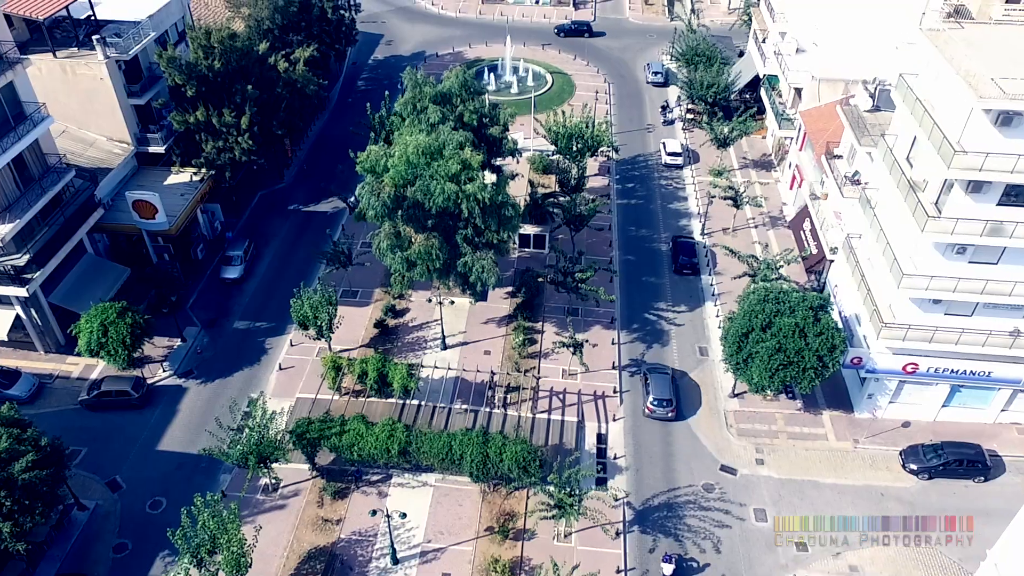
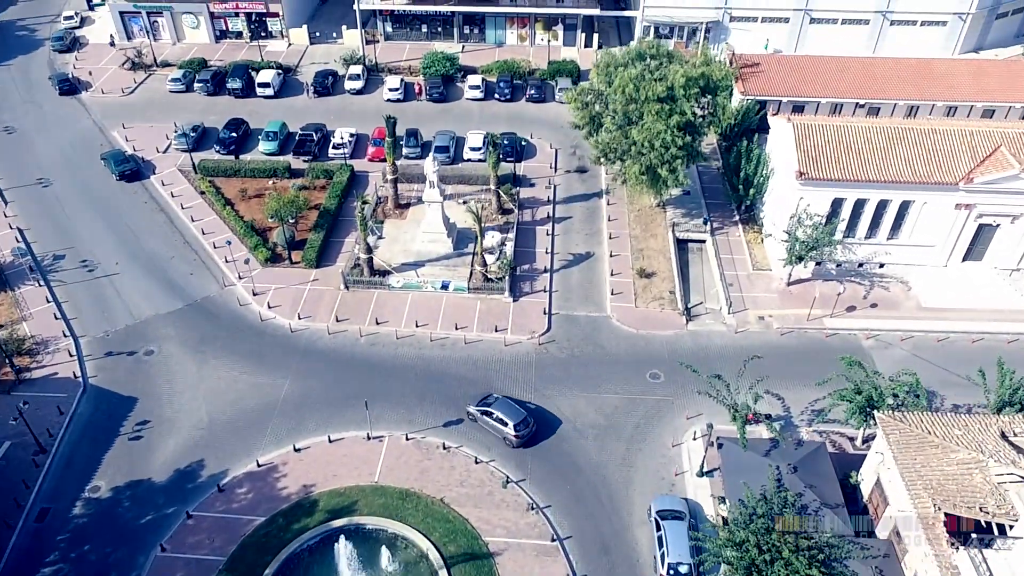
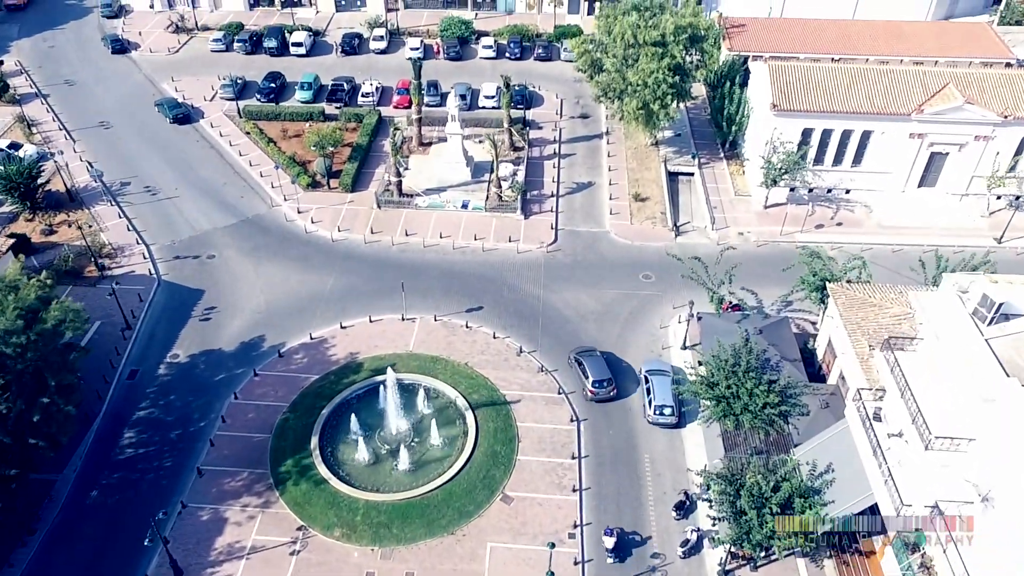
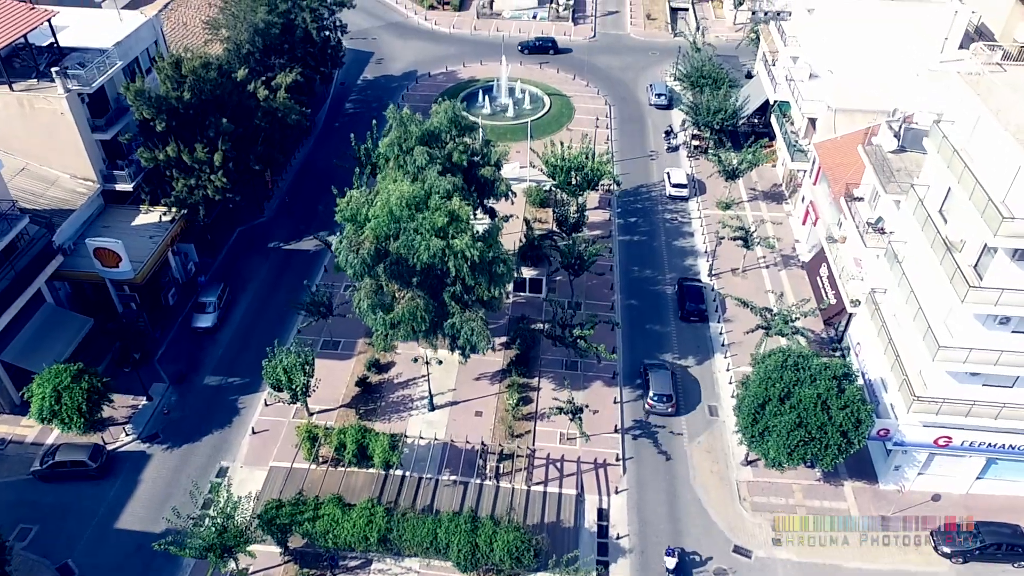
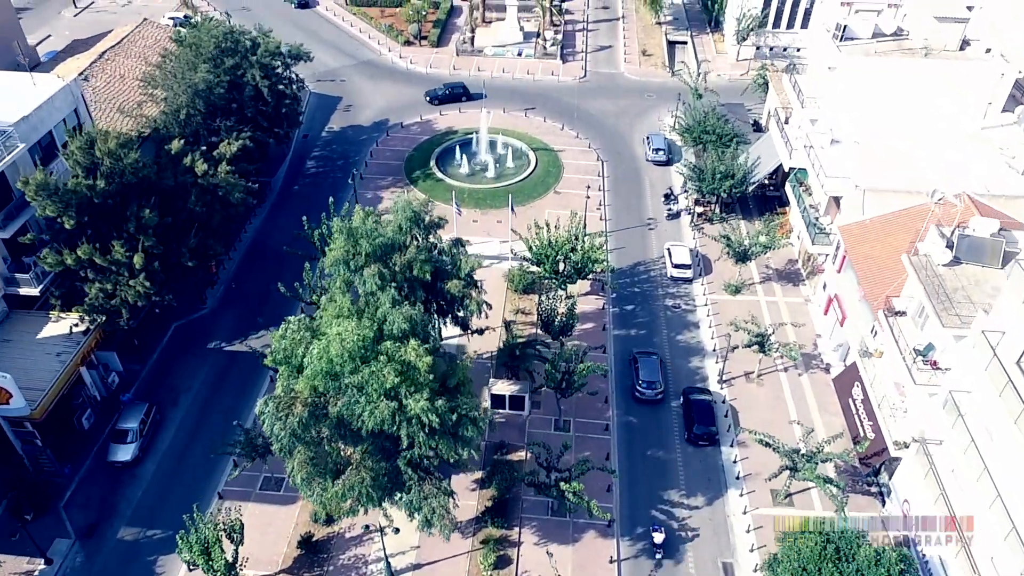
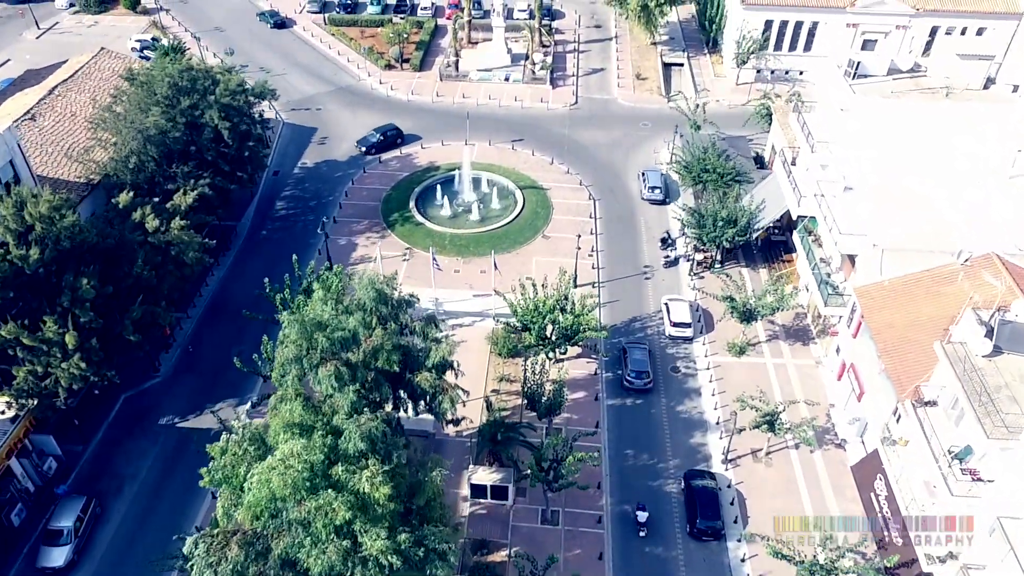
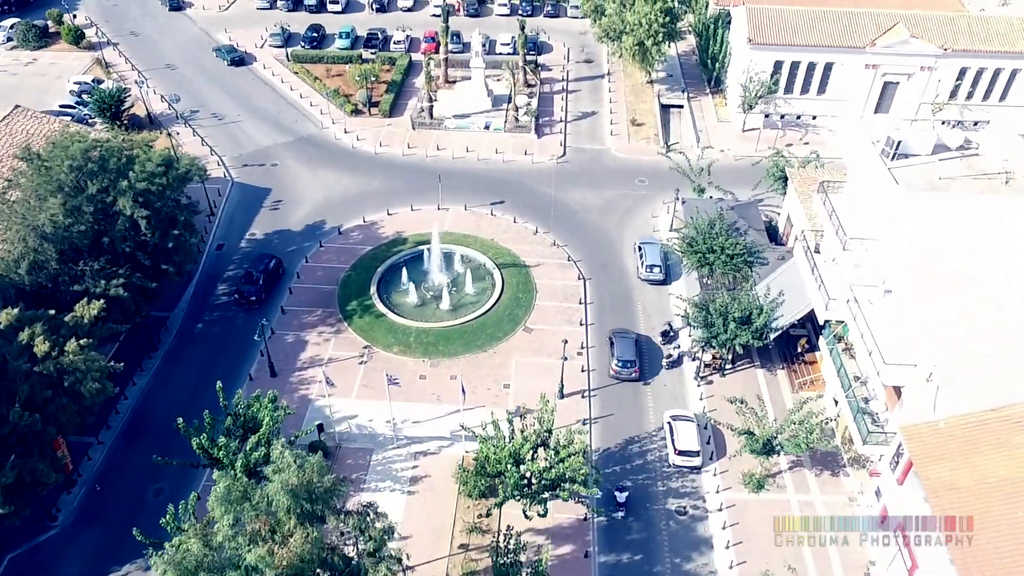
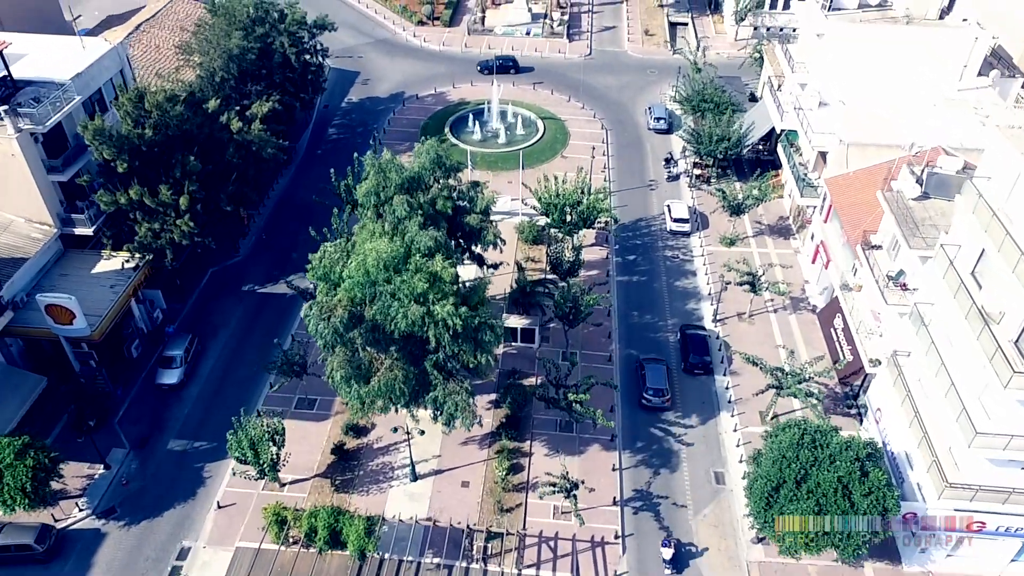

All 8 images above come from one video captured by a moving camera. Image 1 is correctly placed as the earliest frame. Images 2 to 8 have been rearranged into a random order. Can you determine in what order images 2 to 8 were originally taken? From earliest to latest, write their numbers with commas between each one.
4, 8, 5, 6, 7, 3, 2
